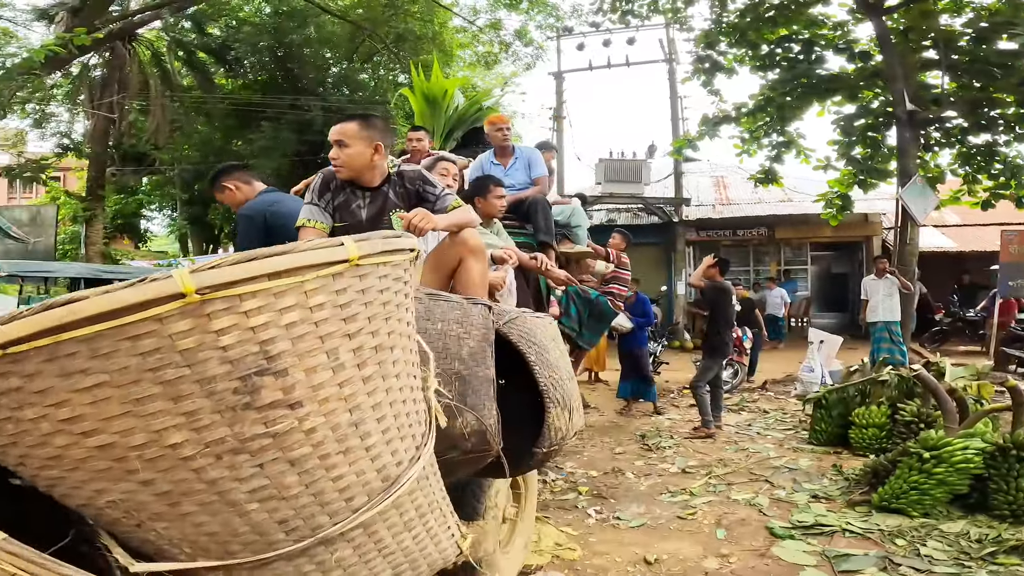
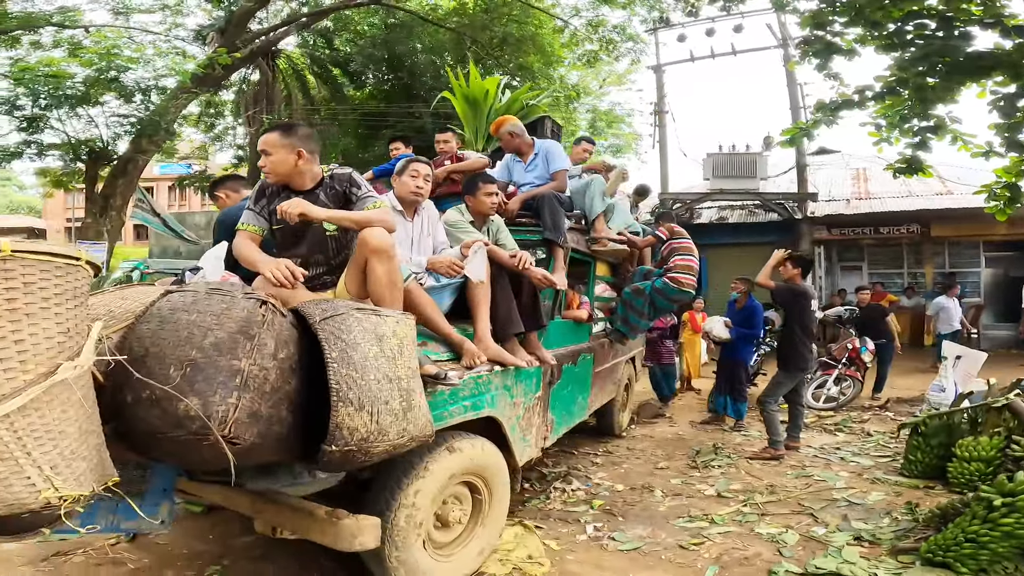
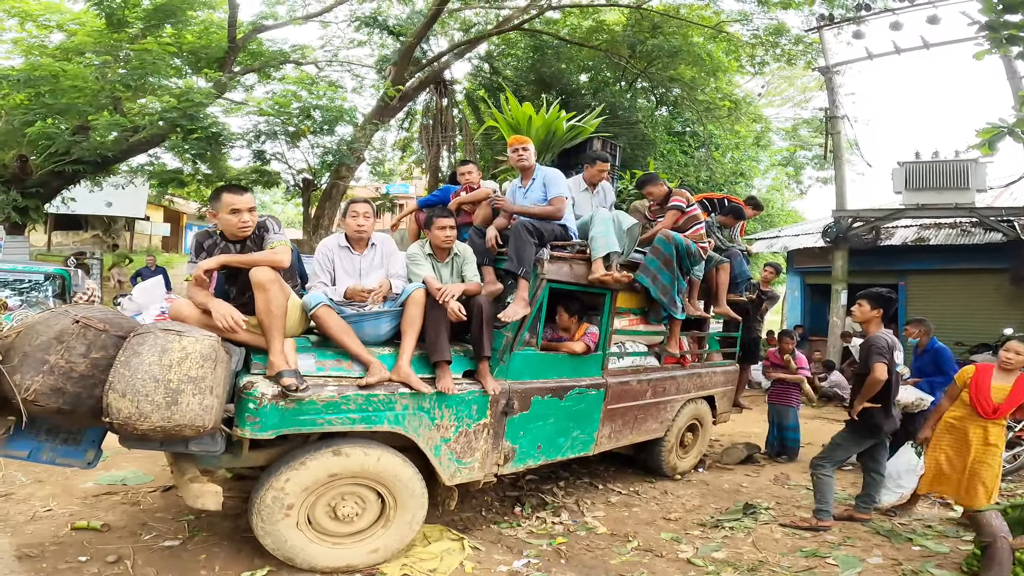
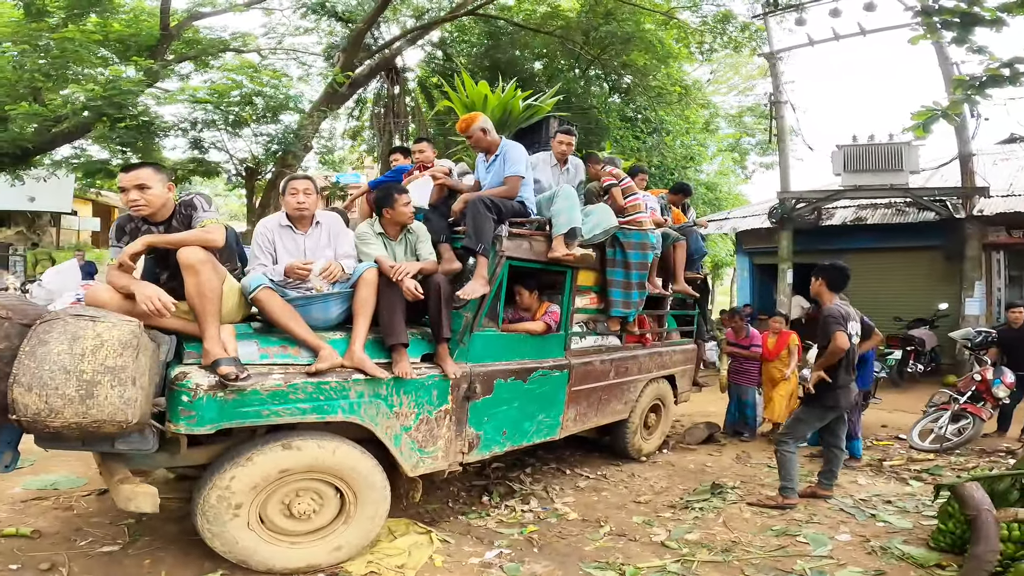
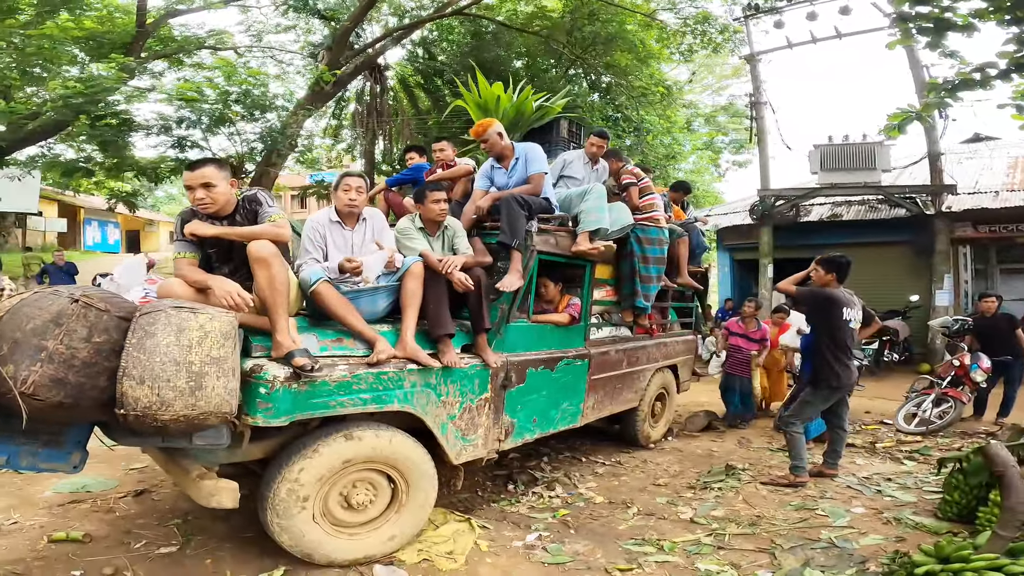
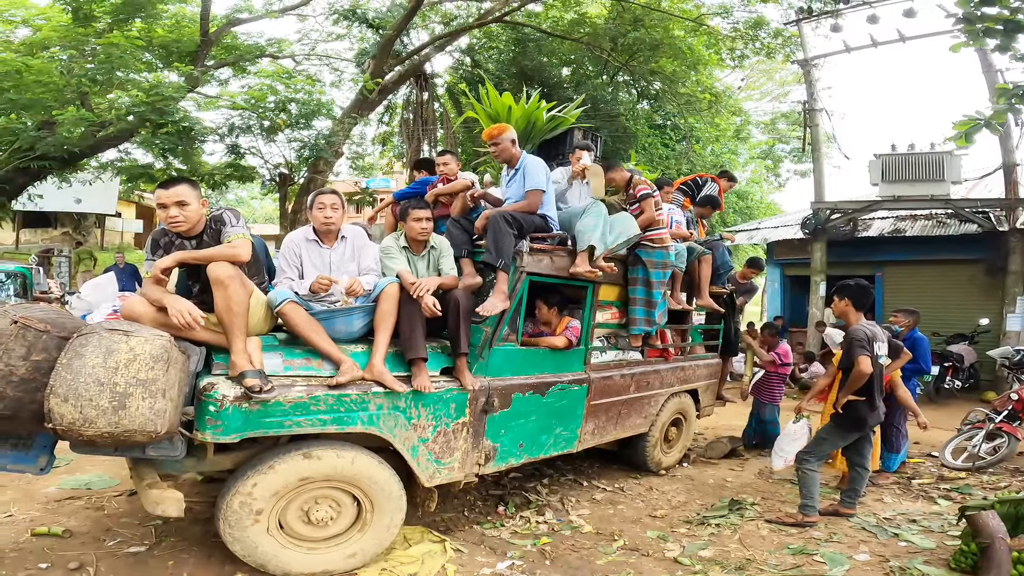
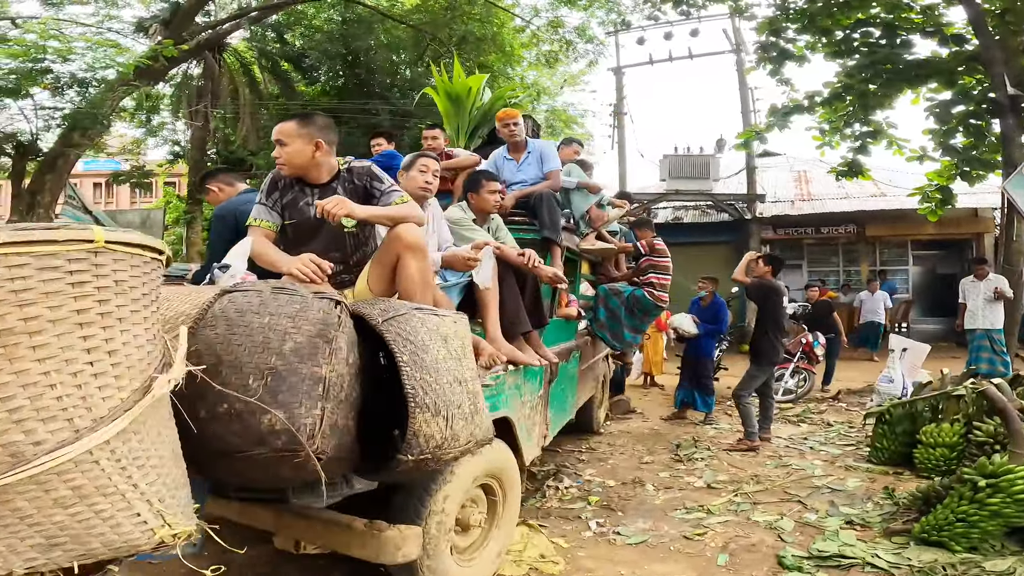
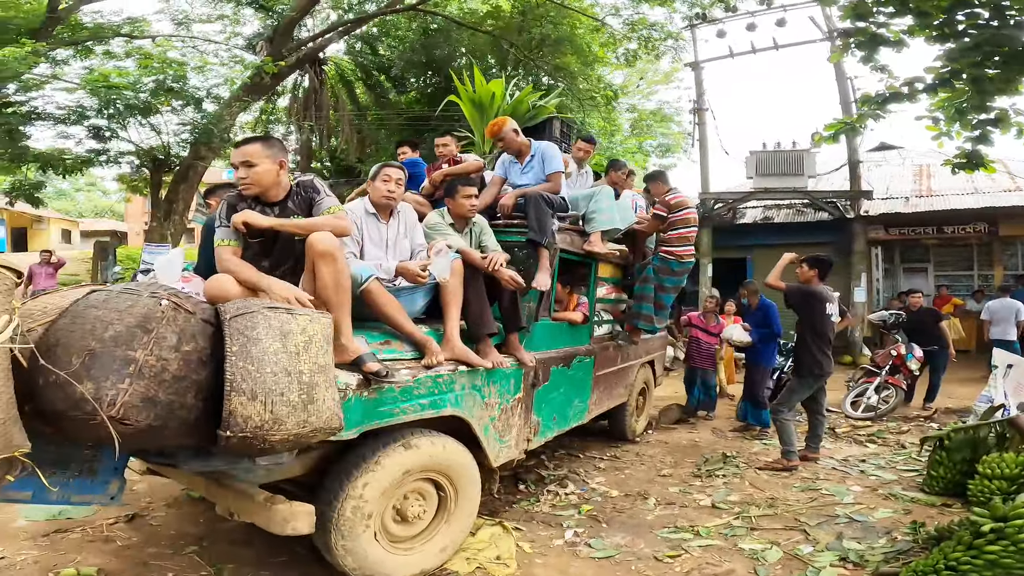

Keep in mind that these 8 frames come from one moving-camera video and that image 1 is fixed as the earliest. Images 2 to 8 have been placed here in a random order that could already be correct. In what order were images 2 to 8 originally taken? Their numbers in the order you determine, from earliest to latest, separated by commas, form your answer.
7, 2, 8, 5, 4, 6, 3
